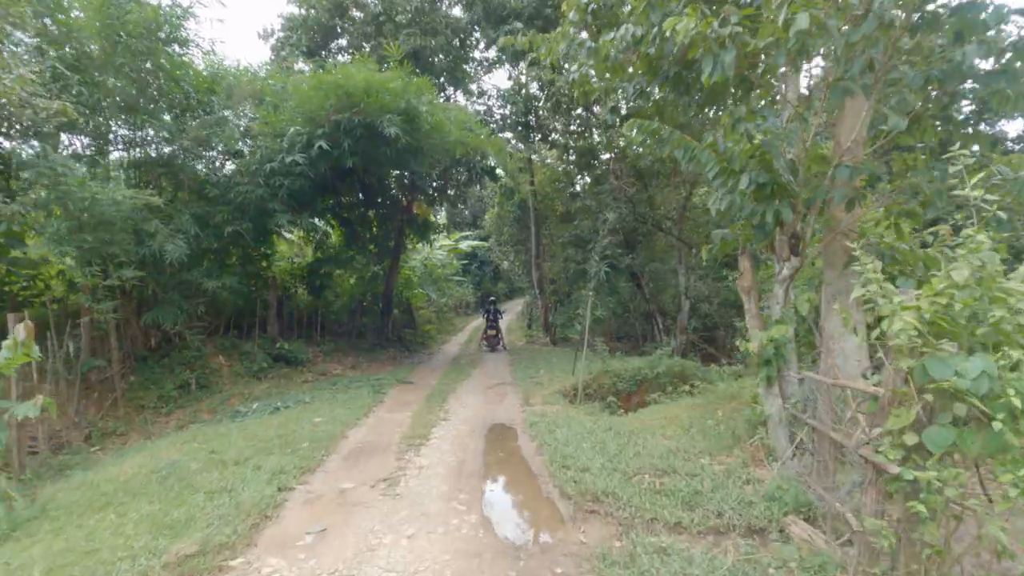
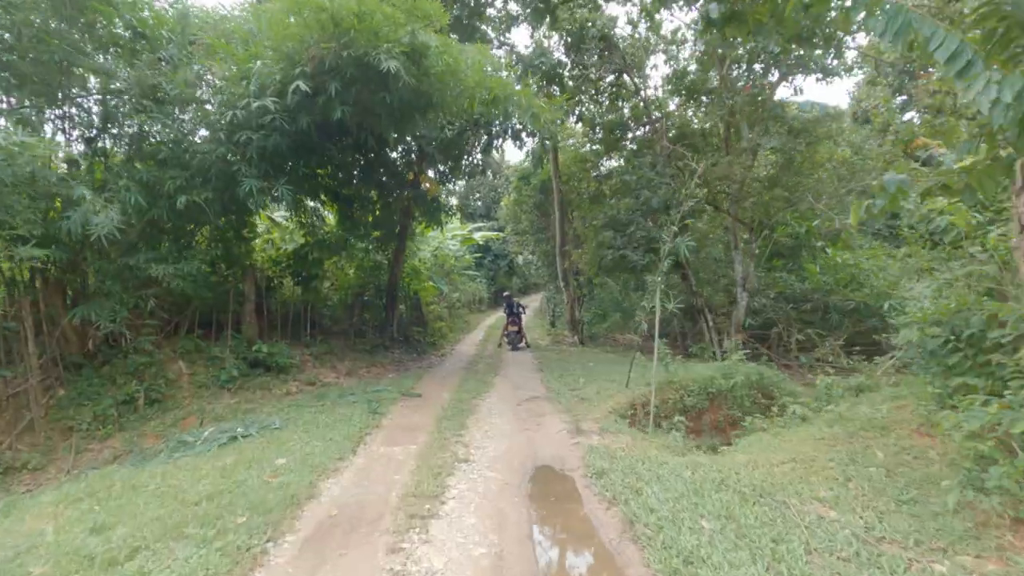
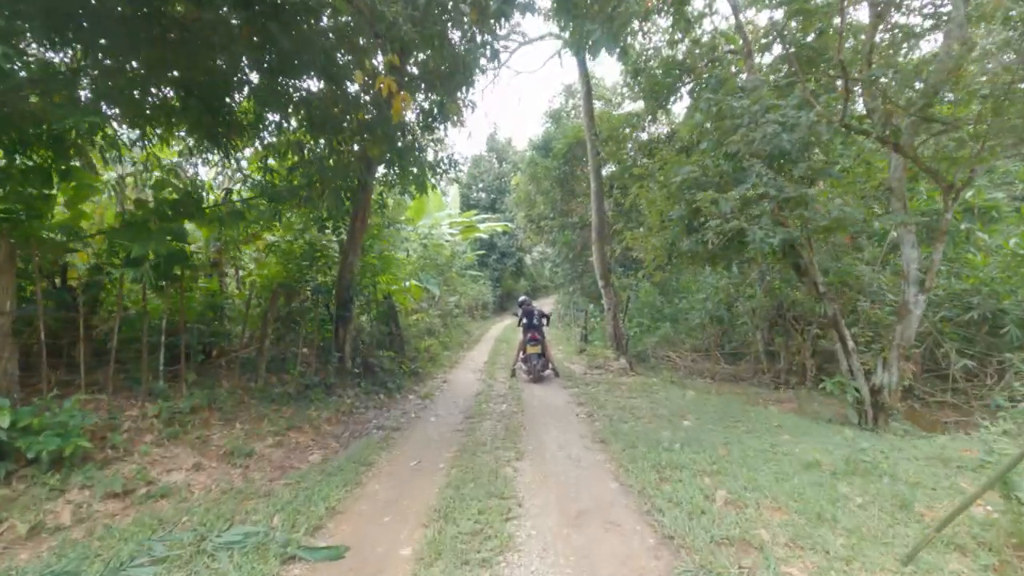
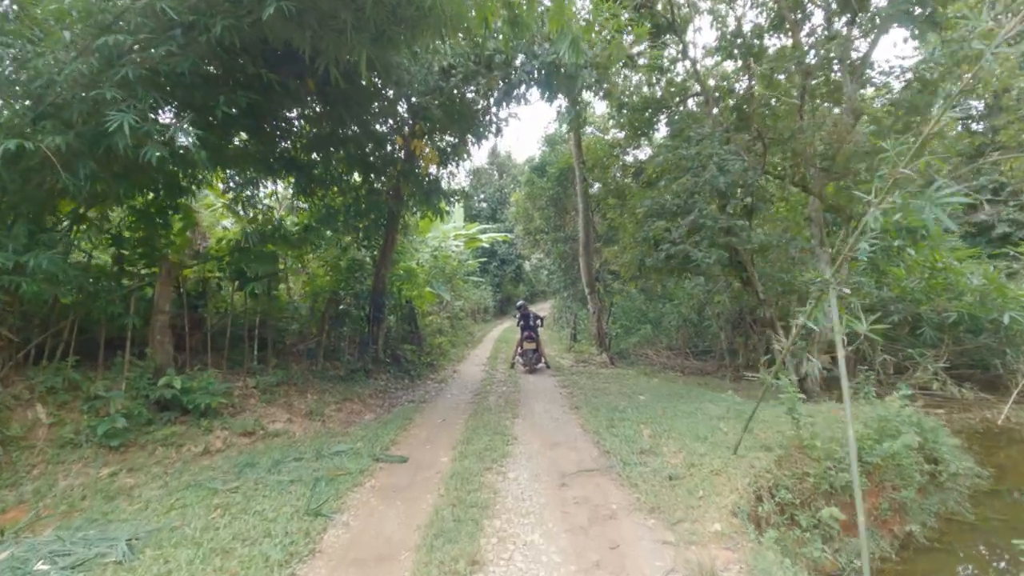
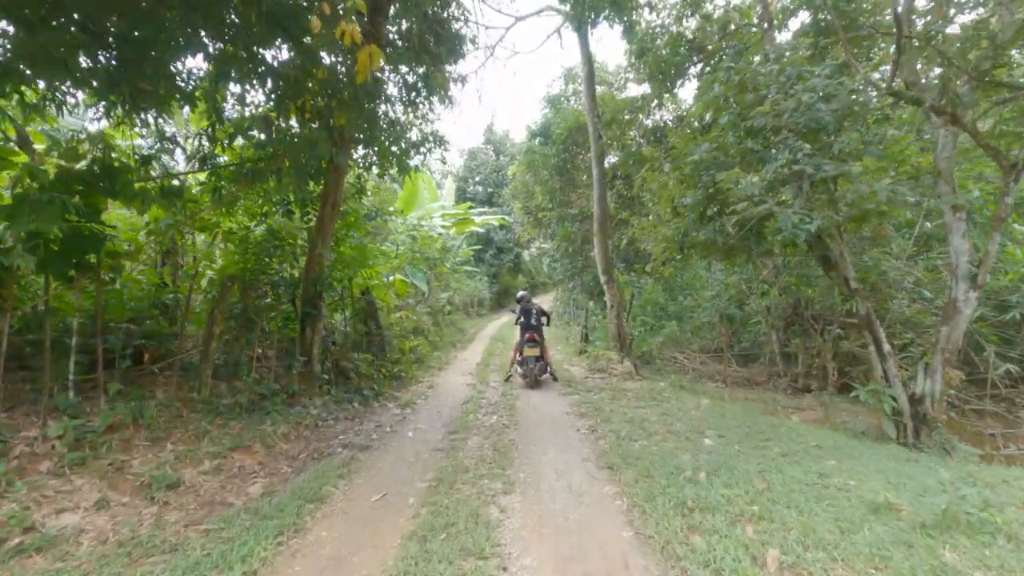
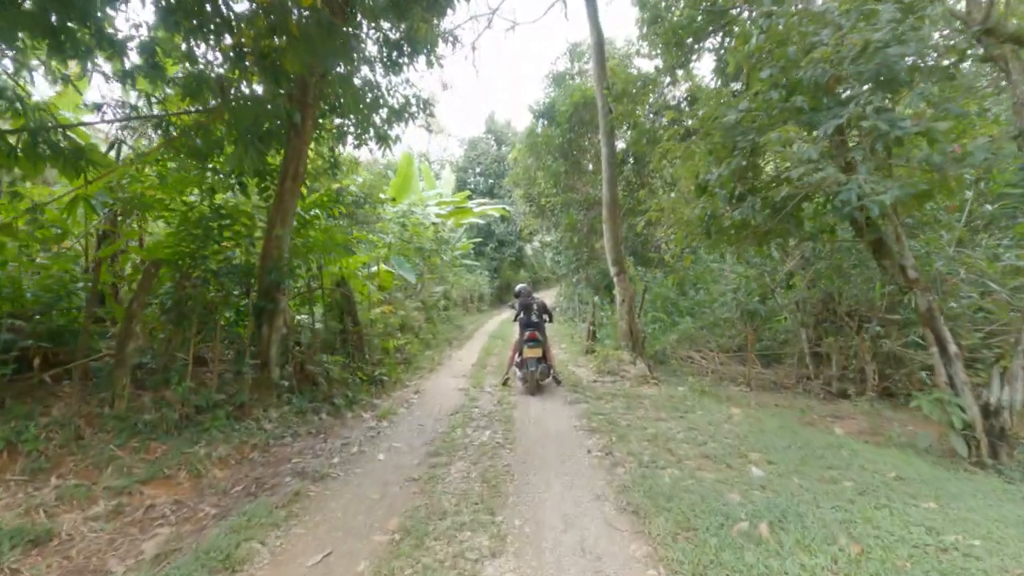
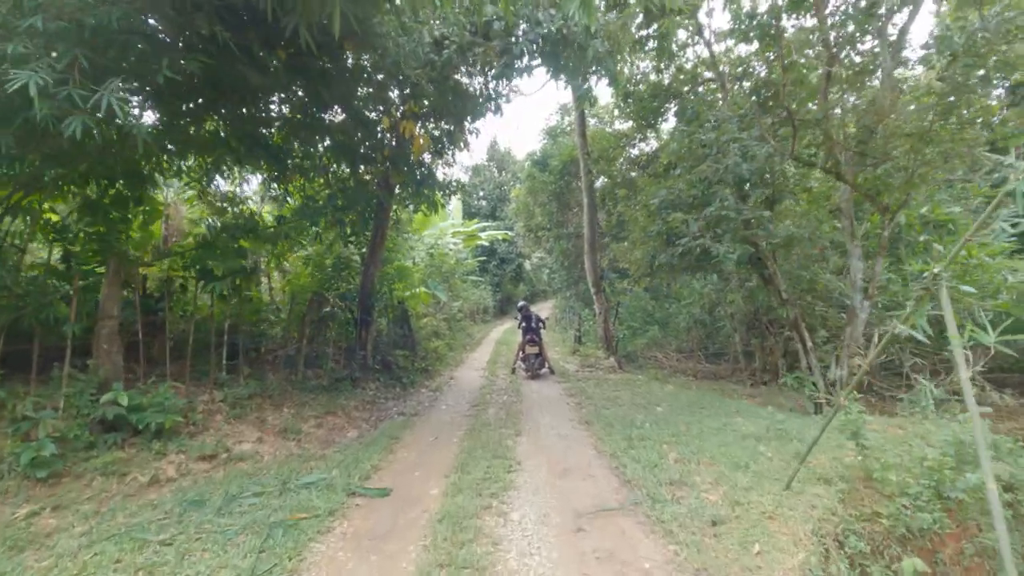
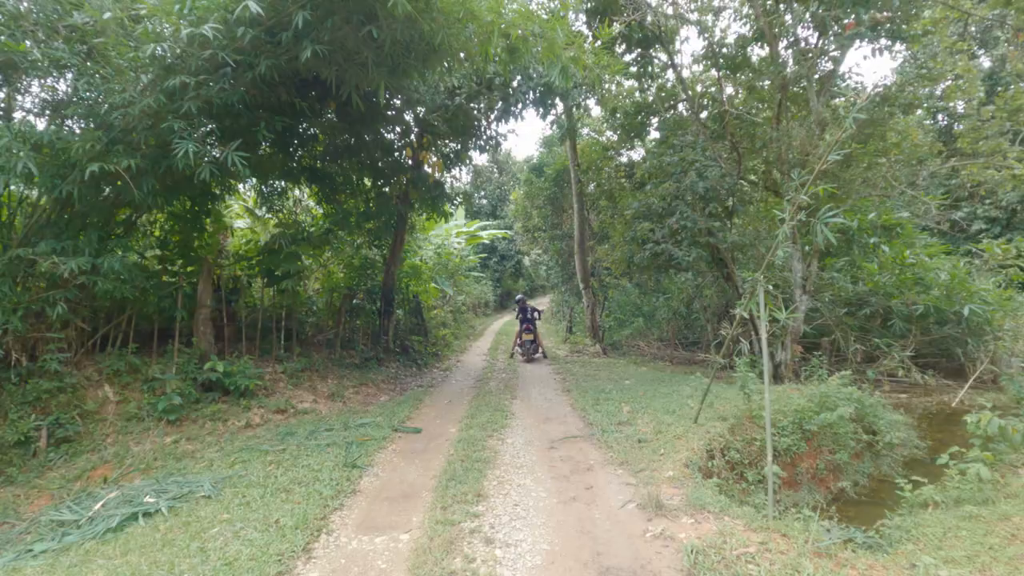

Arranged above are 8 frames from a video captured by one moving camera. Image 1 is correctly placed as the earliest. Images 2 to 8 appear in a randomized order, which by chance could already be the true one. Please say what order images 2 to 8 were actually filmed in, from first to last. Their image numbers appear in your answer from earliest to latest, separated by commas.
2, 8, 4, 7, 3, 5, 6
